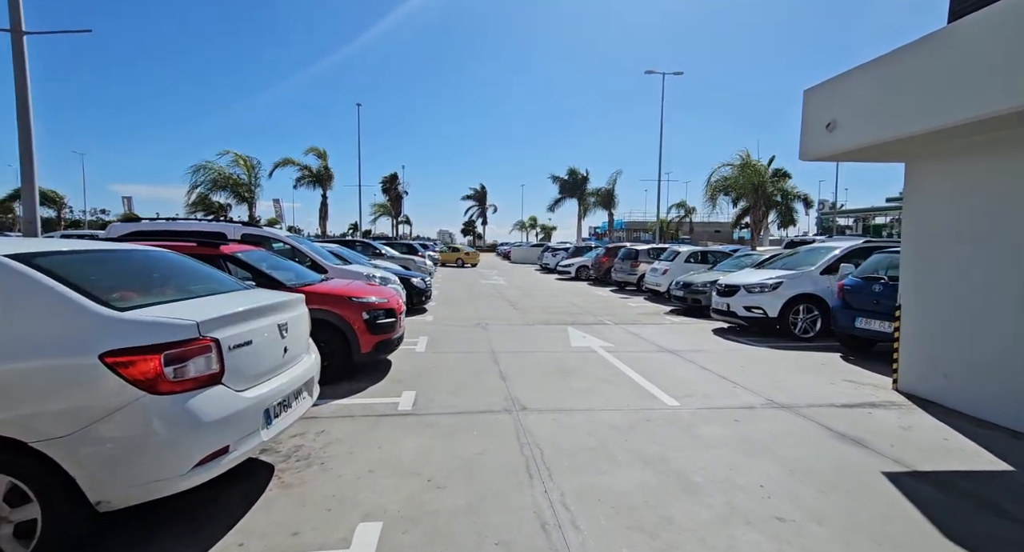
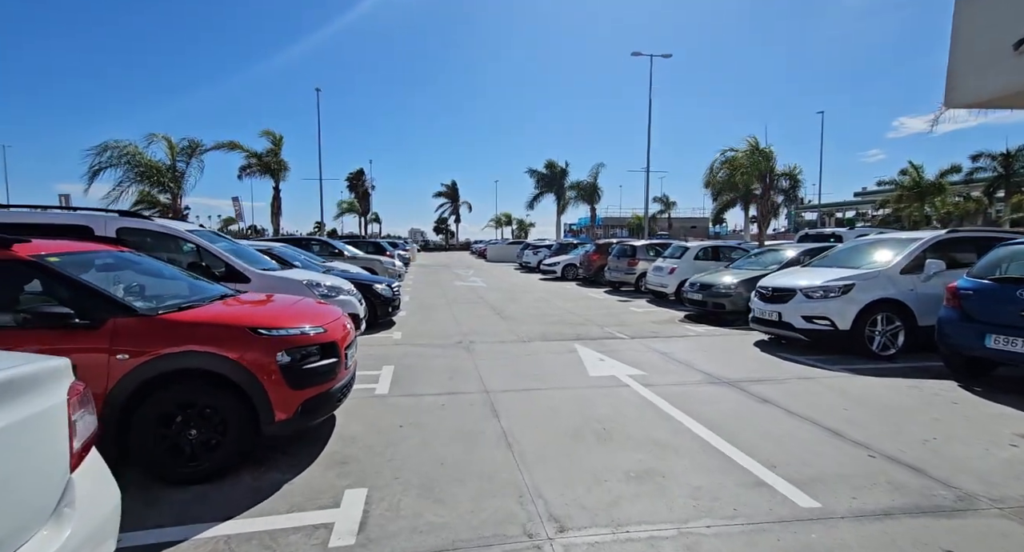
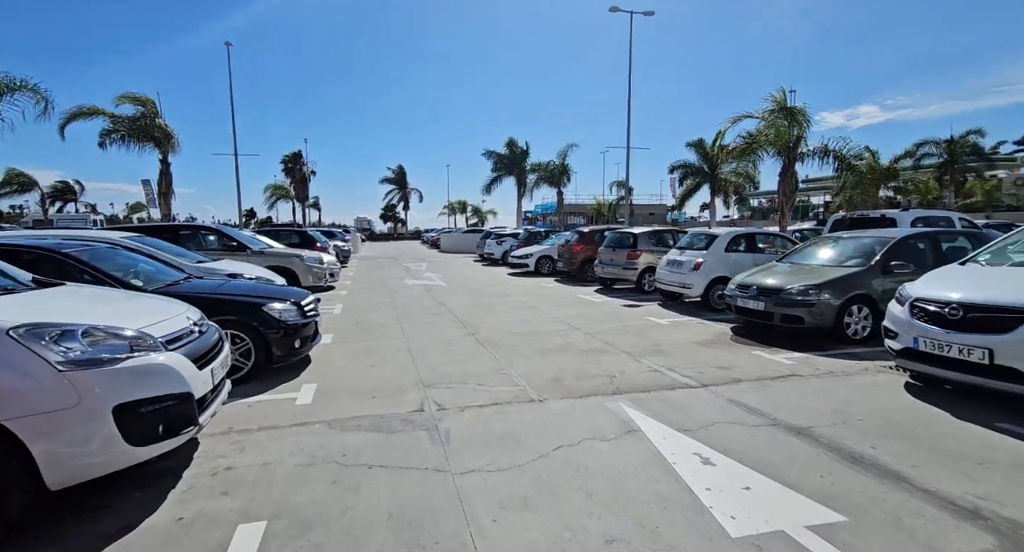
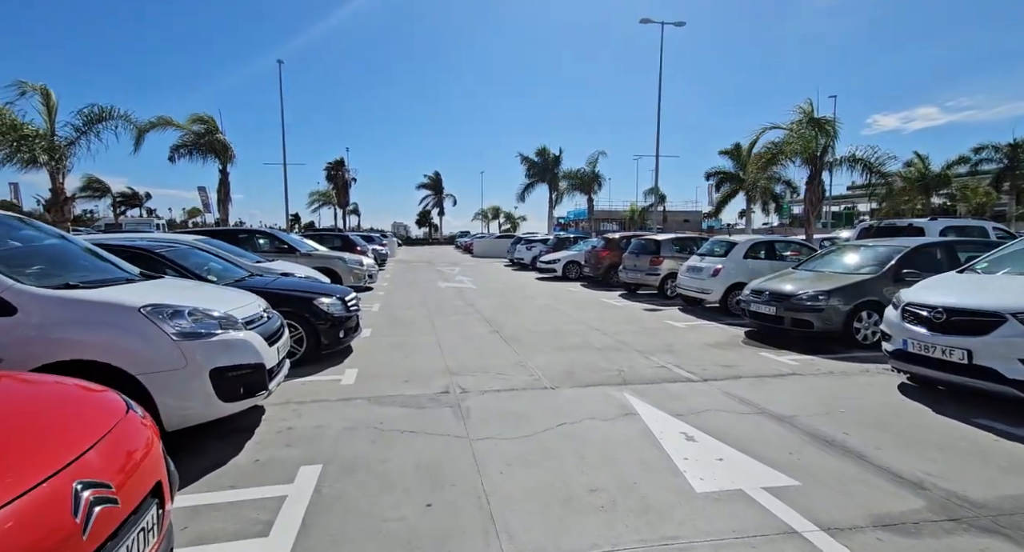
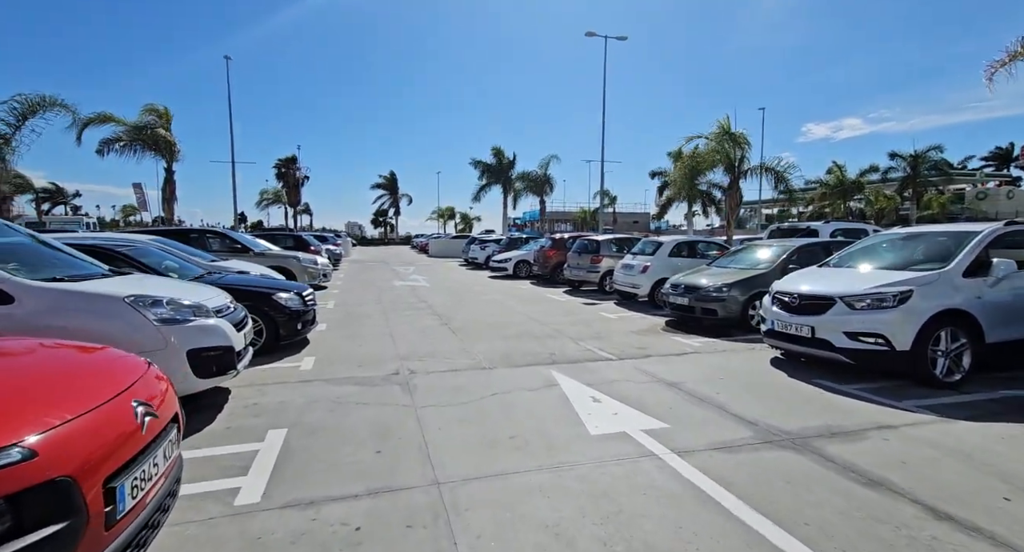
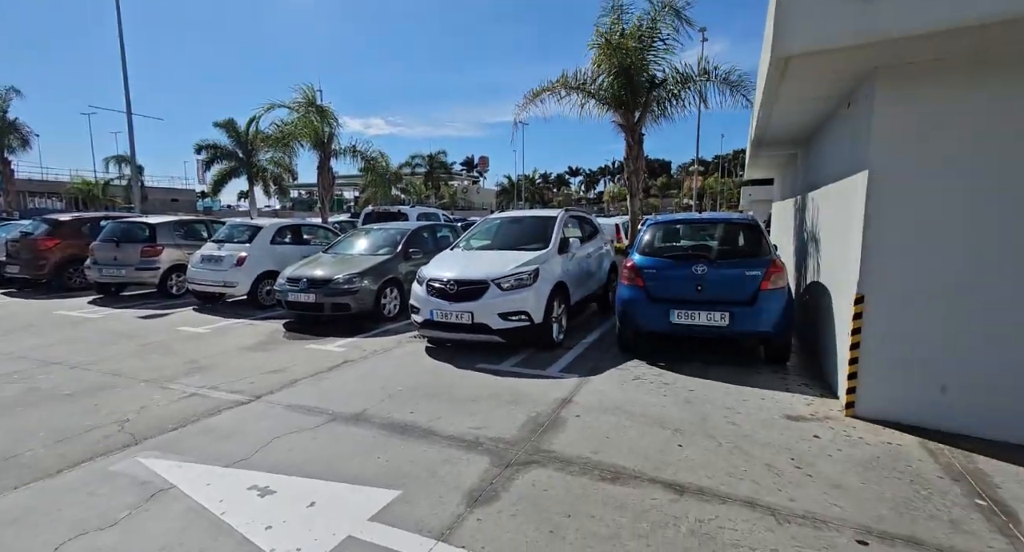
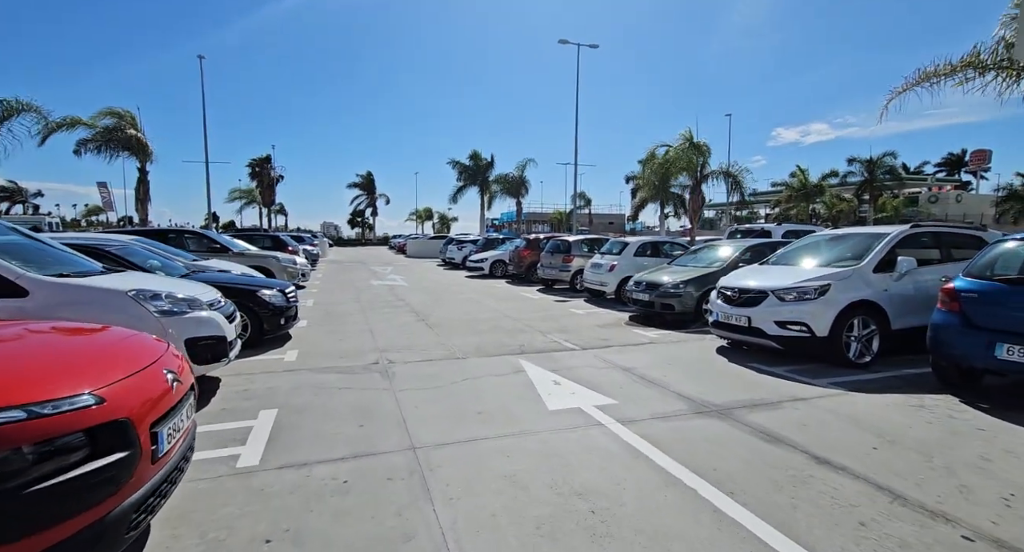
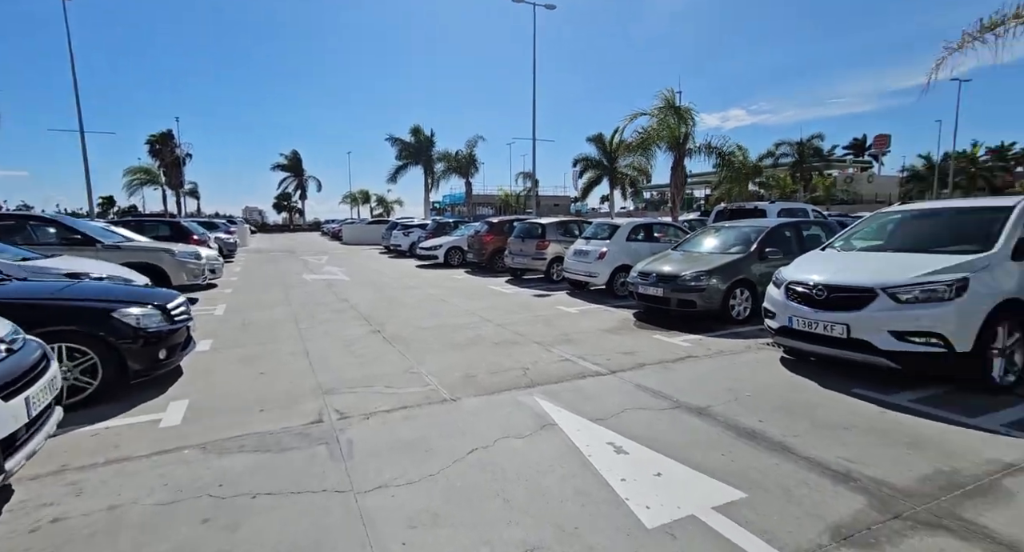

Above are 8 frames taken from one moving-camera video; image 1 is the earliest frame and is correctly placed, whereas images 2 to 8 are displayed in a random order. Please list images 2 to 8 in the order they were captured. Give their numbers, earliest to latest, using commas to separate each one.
2, 7, 5, 4, 3, 8, 6
